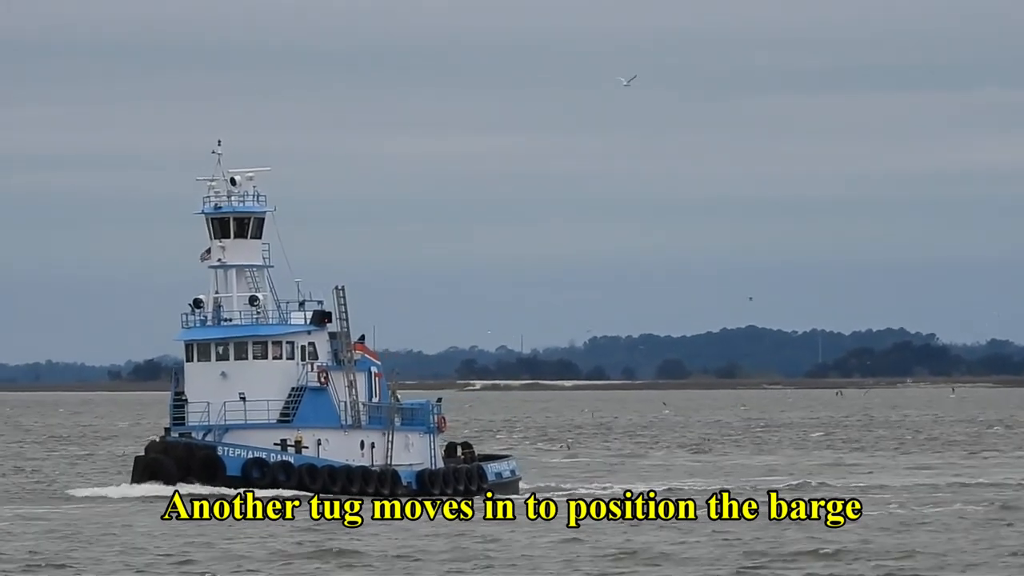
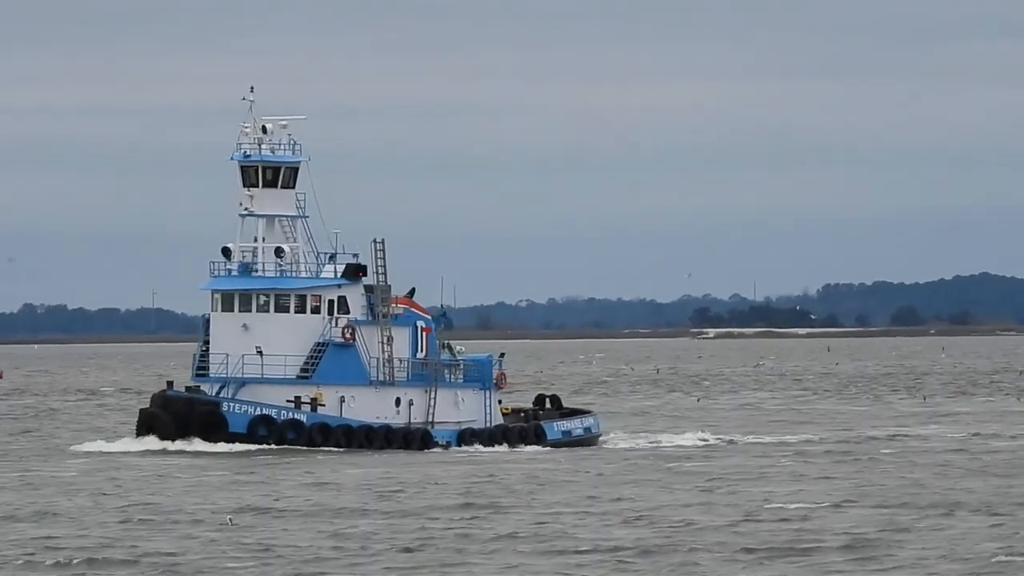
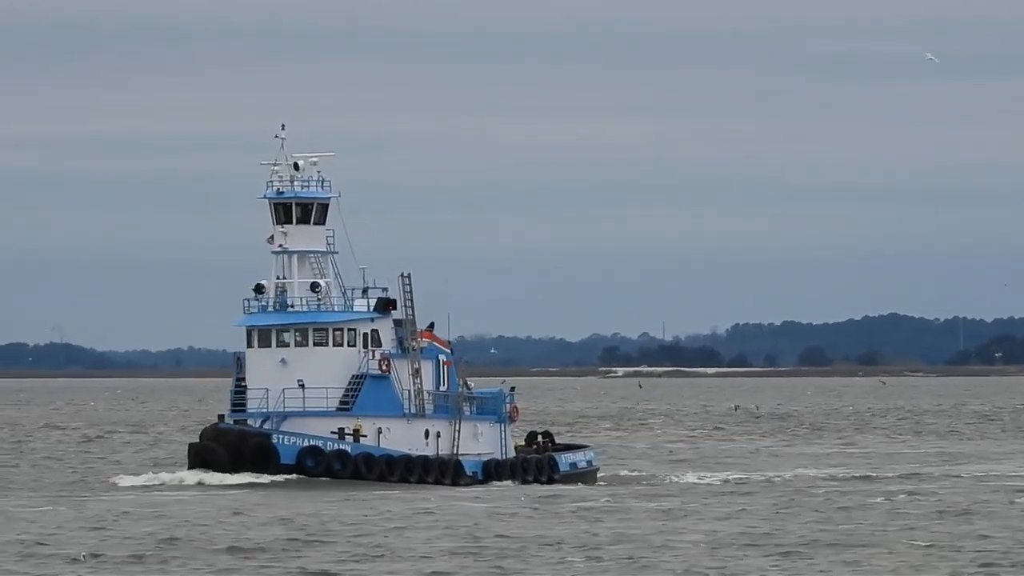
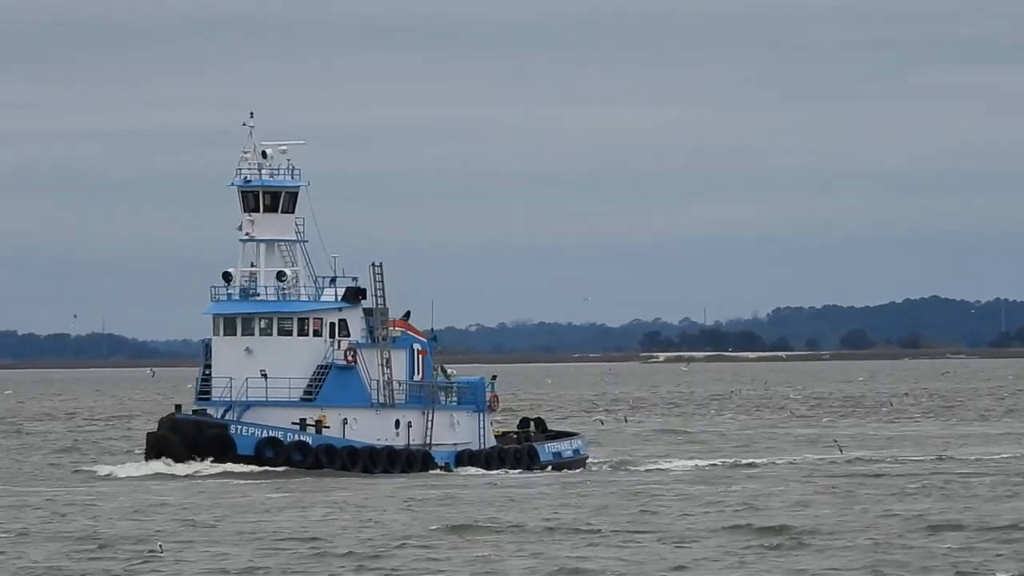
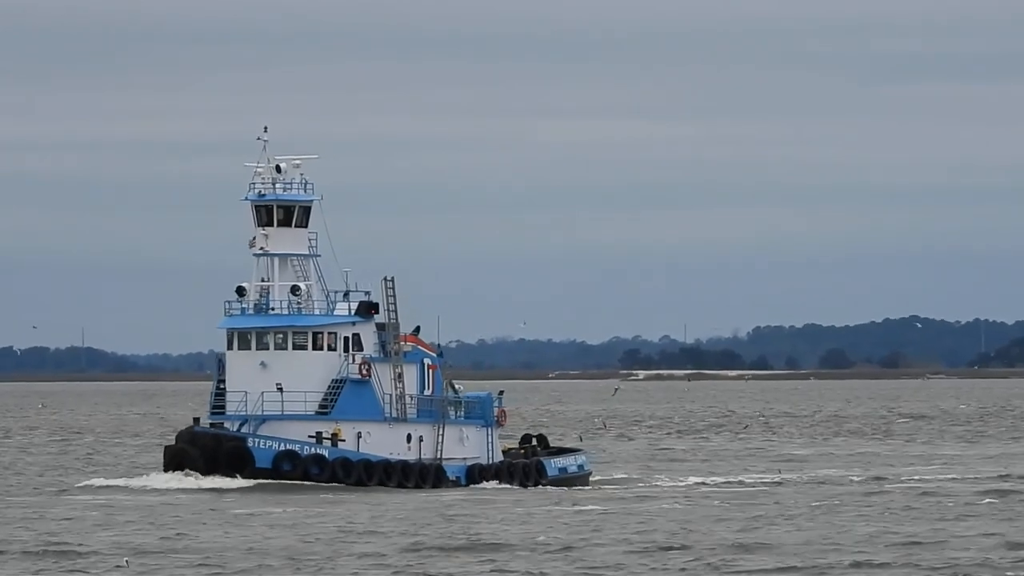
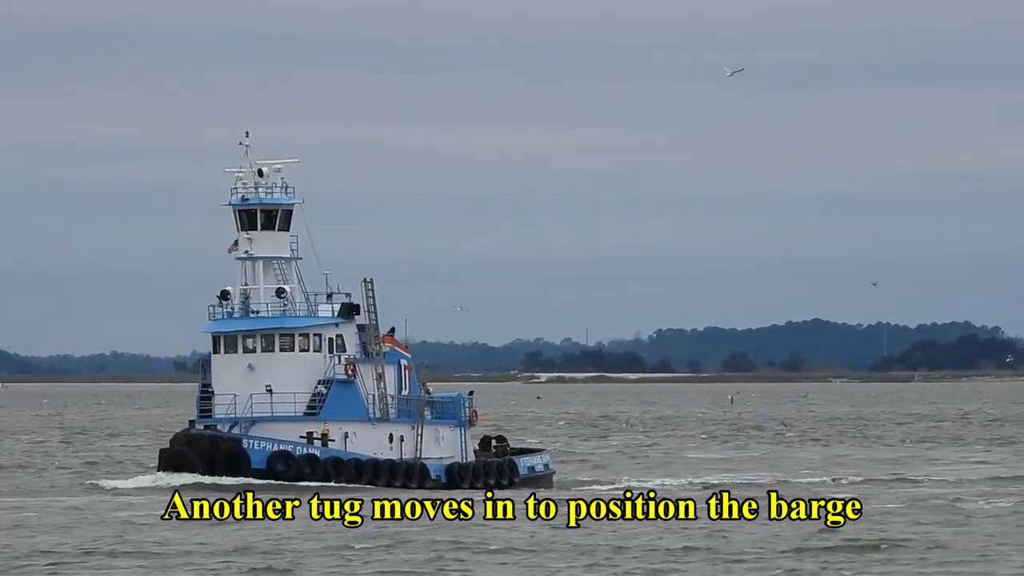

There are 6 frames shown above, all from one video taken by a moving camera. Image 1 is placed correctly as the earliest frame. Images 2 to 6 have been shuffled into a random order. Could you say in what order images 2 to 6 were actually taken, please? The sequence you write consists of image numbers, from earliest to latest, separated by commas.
6, 3, 5, 4, 2
